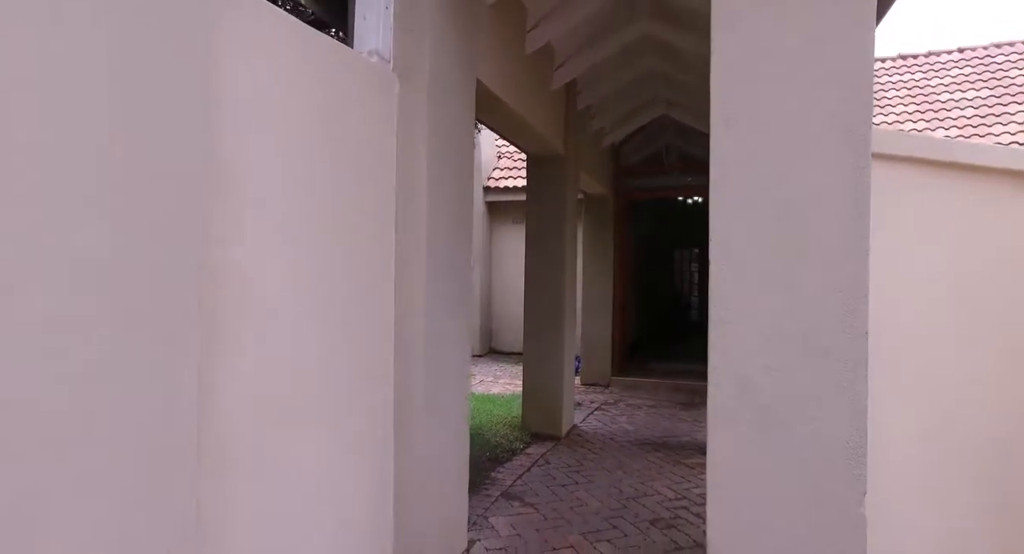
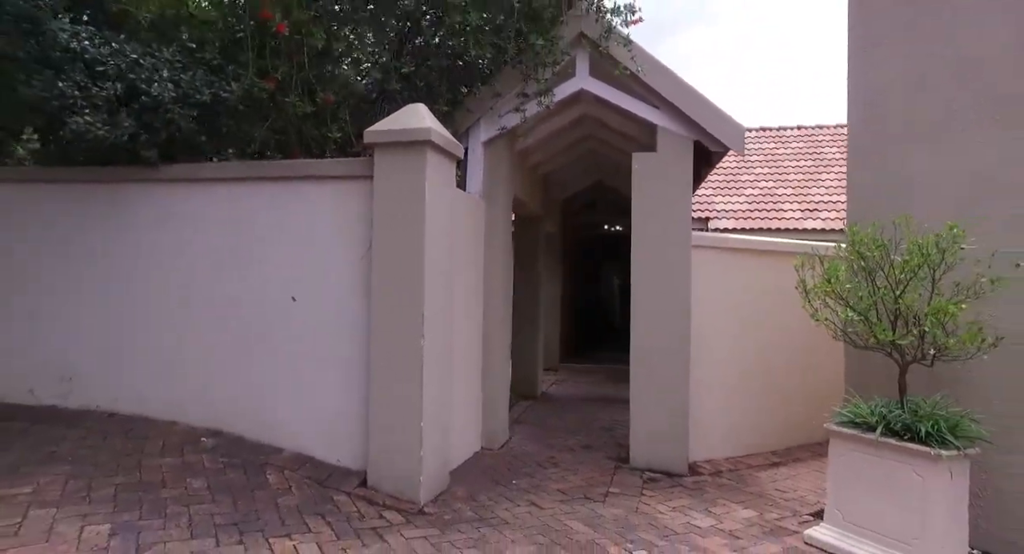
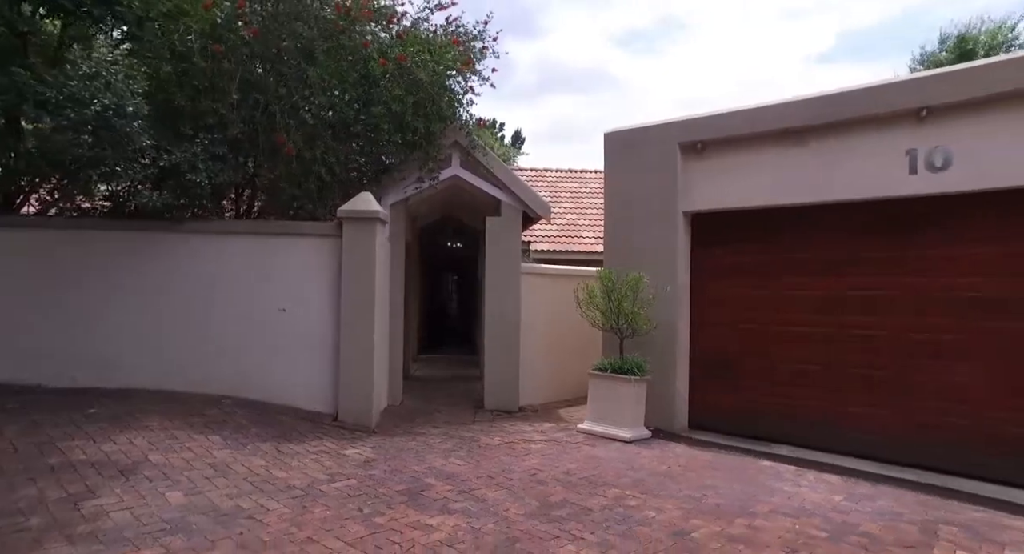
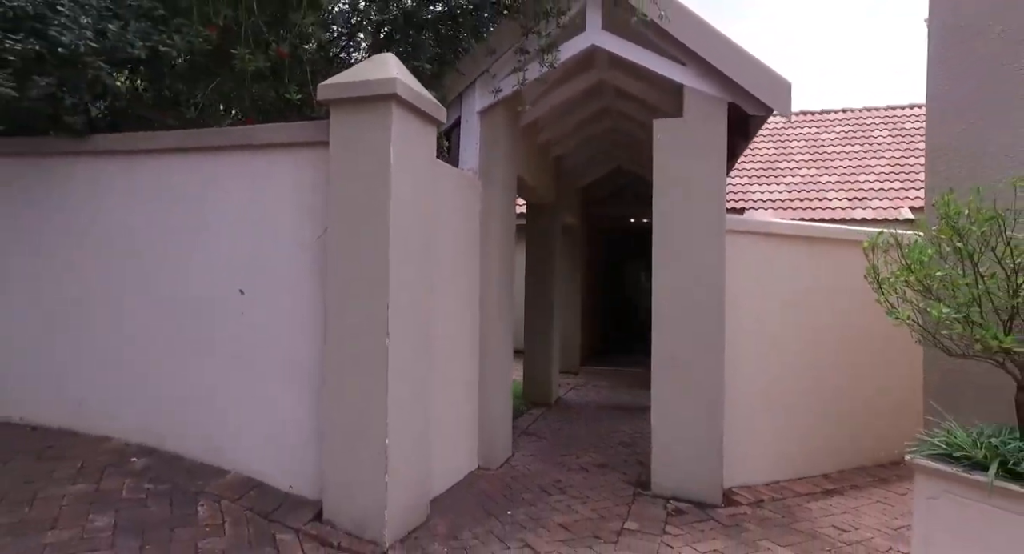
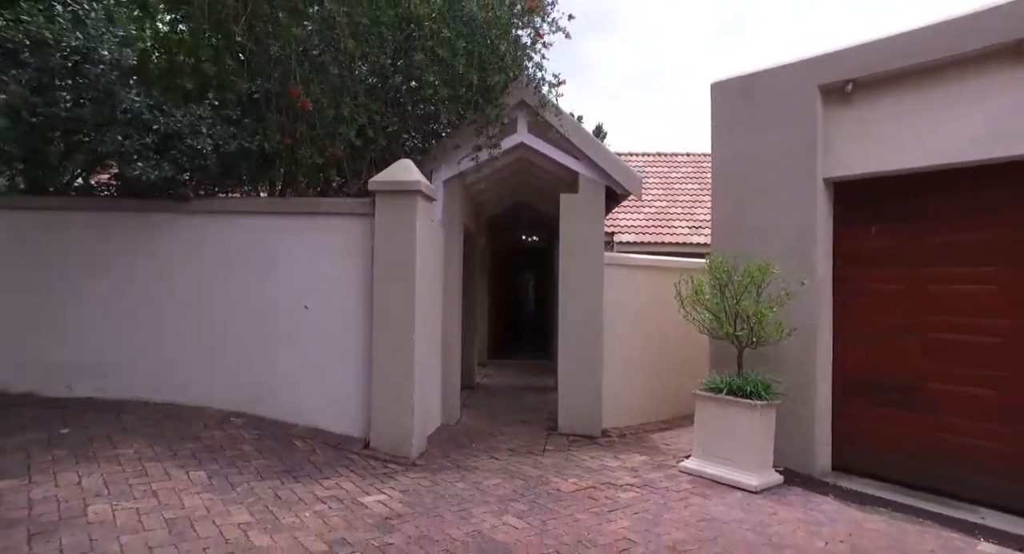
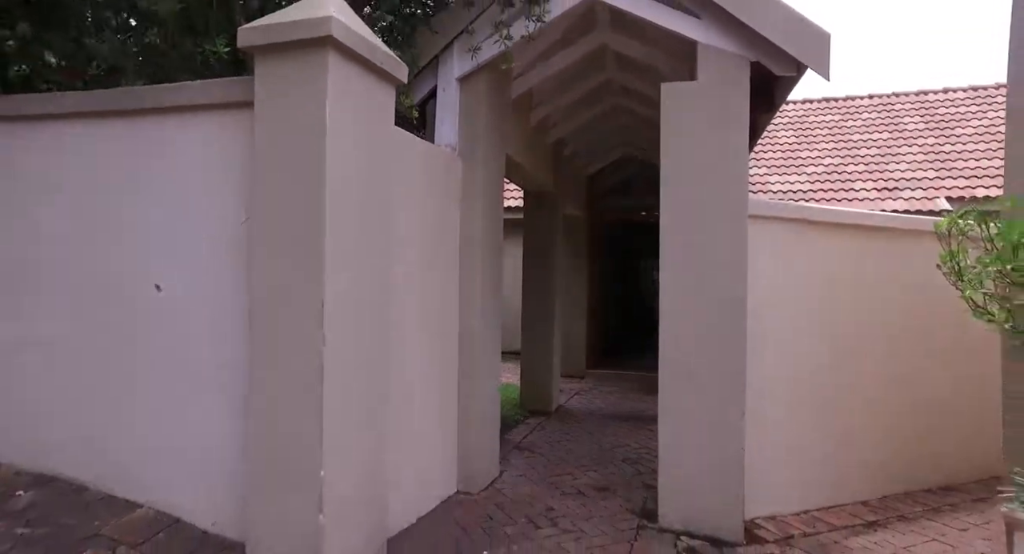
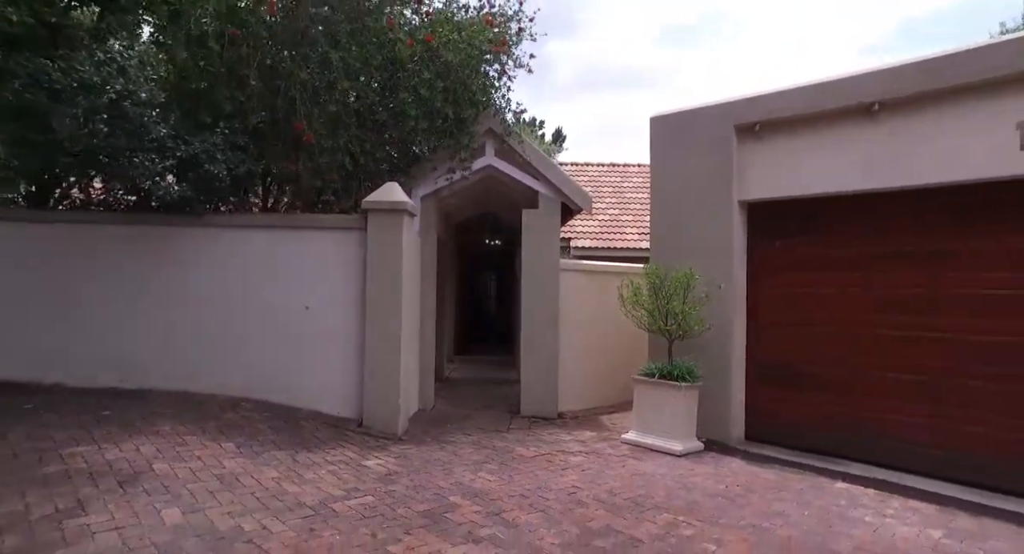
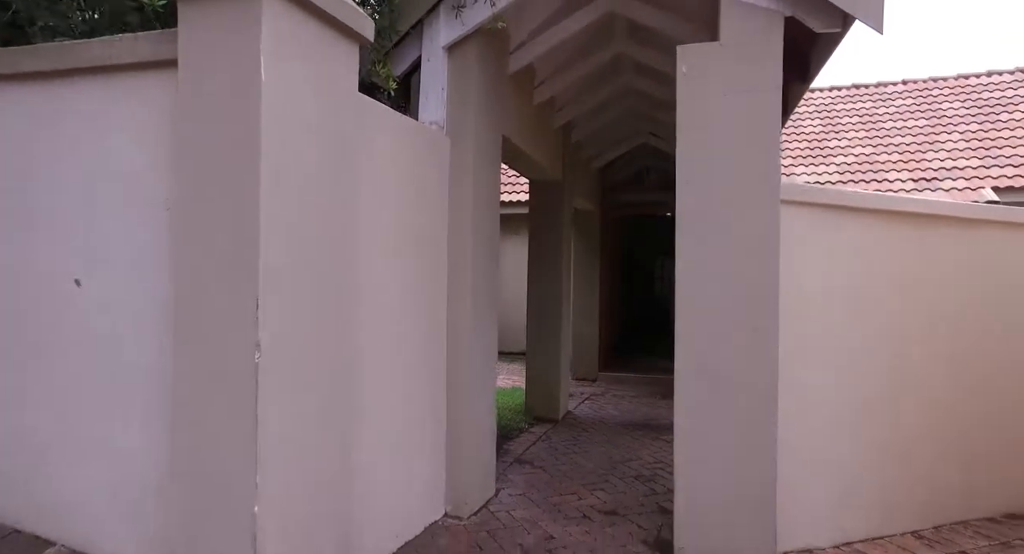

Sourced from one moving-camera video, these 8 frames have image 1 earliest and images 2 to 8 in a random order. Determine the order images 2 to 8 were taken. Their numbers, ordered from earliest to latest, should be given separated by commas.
8, 6, 4, 2, 5, 7, 3
